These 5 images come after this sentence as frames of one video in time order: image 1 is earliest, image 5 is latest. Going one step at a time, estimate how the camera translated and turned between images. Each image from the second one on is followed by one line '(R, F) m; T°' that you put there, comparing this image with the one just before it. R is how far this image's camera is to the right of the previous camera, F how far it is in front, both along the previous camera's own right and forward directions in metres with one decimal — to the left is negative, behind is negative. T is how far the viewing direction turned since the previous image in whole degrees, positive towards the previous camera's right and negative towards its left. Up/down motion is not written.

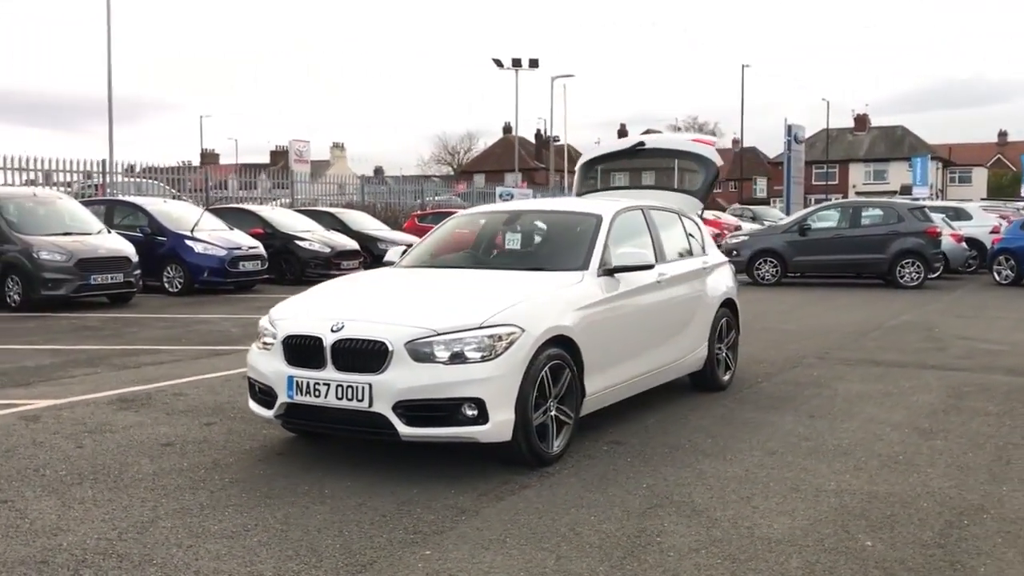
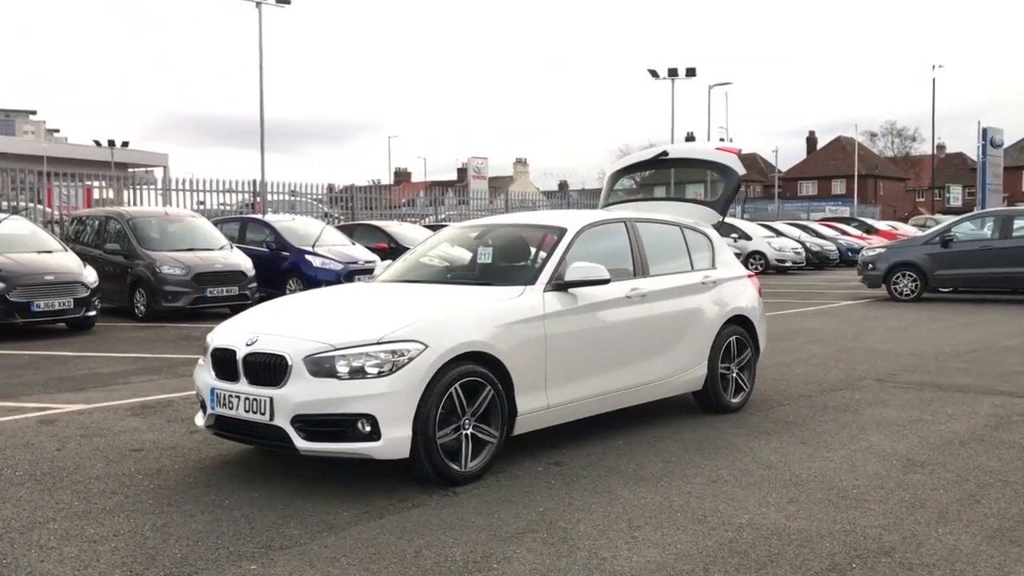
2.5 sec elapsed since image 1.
(+1.4, +0.2) m; -11°
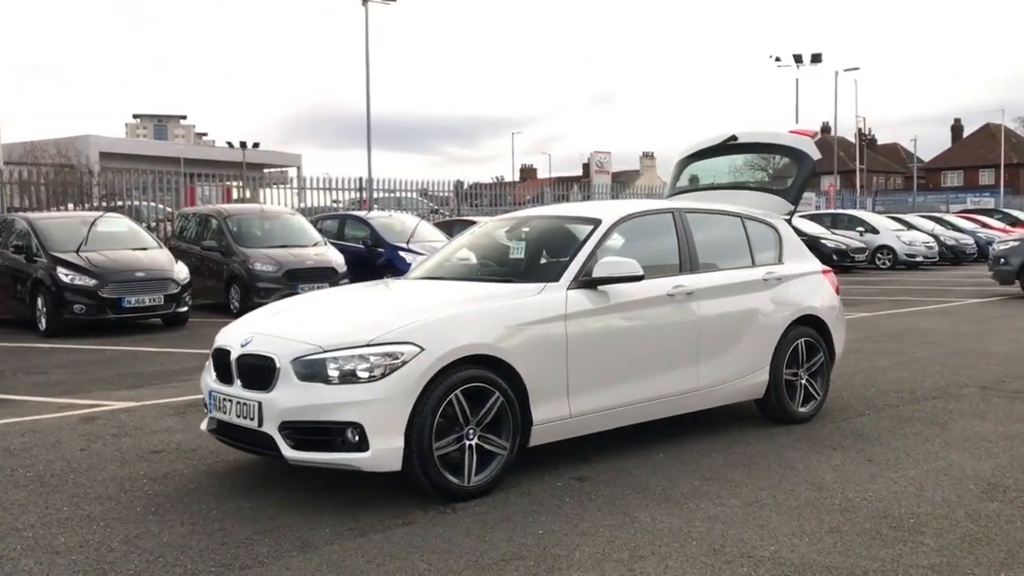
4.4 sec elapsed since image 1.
(+0.6, +0.5) m; -8°
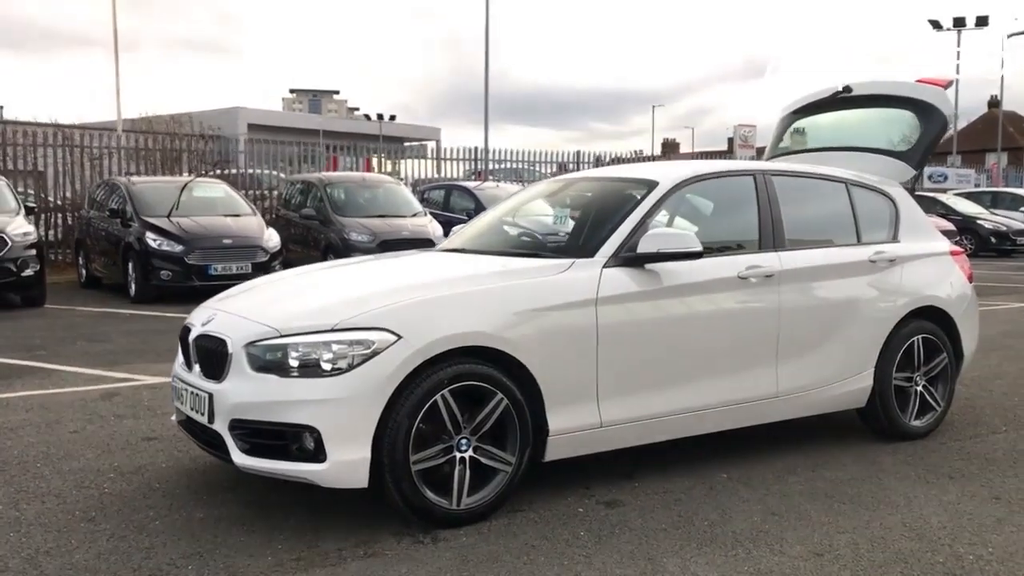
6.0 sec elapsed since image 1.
(+0.5, +1.0) m; -8°
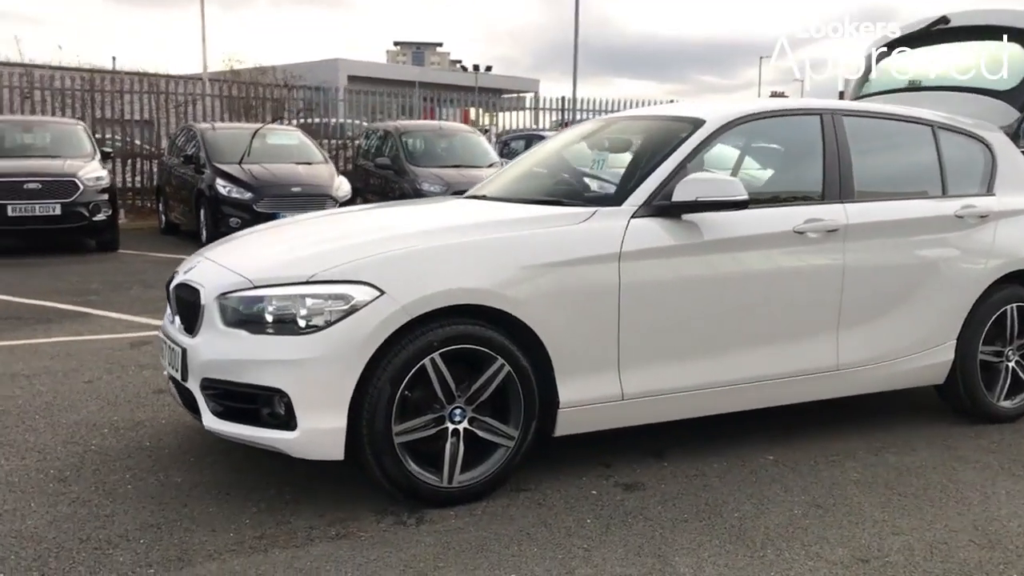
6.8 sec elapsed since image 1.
(+0.3, +0.5) m; -6°
